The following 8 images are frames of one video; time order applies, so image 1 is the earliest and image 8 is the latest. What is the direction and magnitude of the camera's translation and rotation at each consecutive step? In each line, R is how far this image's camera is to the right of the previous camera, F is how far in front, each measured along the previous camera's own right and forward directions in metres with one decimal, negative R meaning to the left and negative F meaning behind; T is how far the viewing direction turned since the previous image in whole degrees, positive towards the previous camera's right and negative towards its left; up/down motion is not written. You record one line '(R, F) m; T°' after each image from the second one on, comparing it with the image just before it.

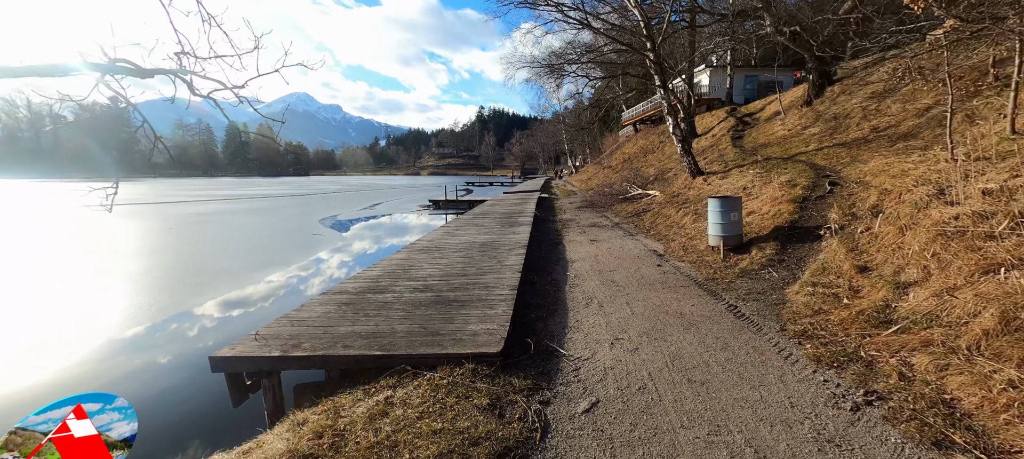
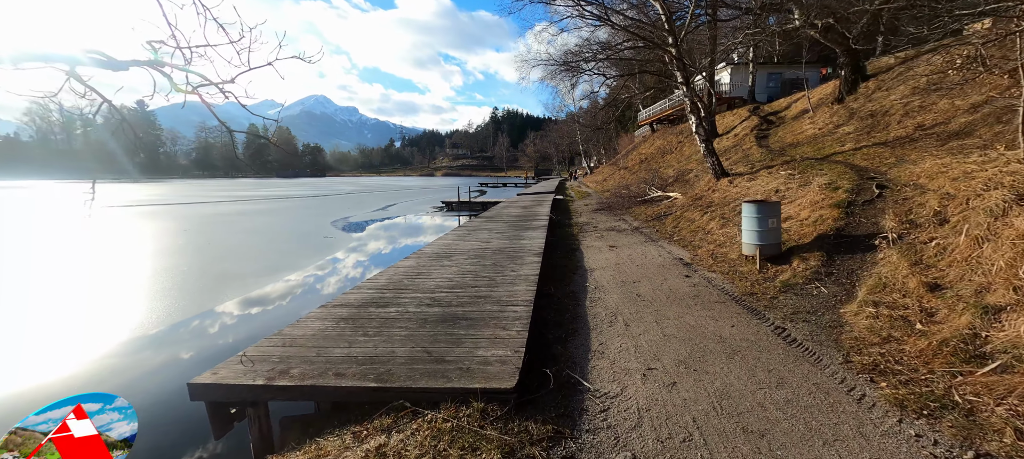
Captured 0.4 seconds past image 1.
(0.0, +0.3) m; -2°
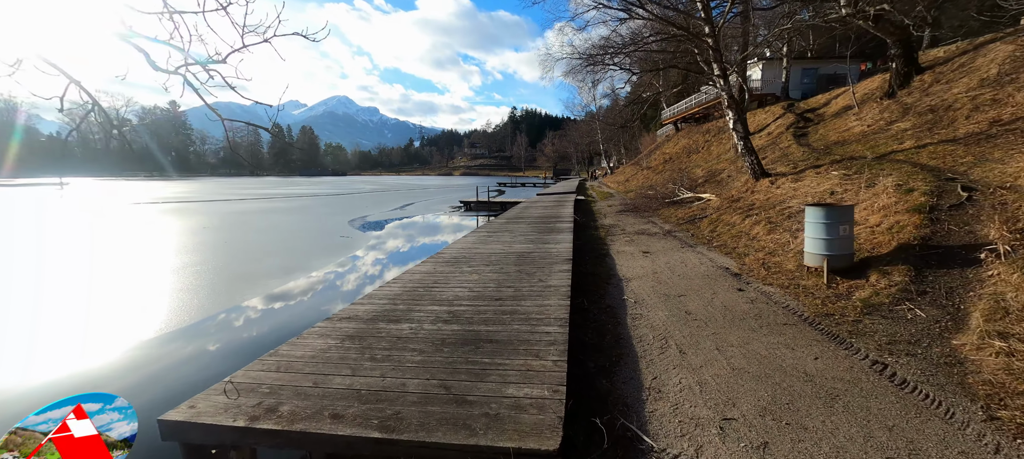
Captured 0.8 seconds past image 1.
(-0.1, +0.4) m; -3°
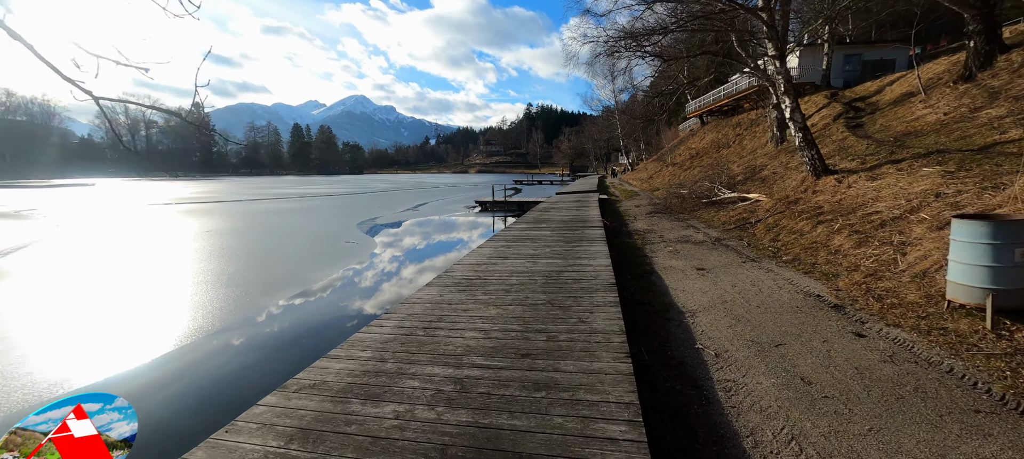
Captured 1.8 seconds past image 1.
(-0.1, +0.9) m; -3°
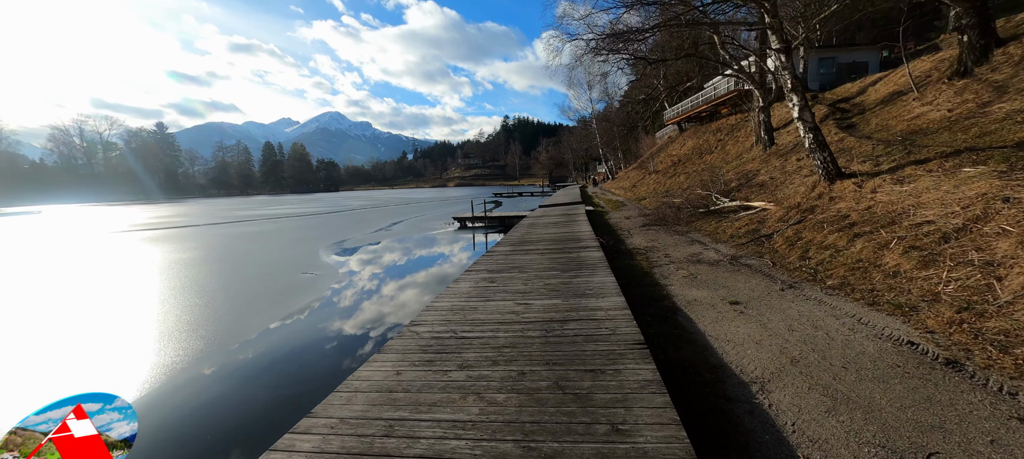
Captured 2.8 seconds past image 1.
(0.0, +1.0) m; +3°
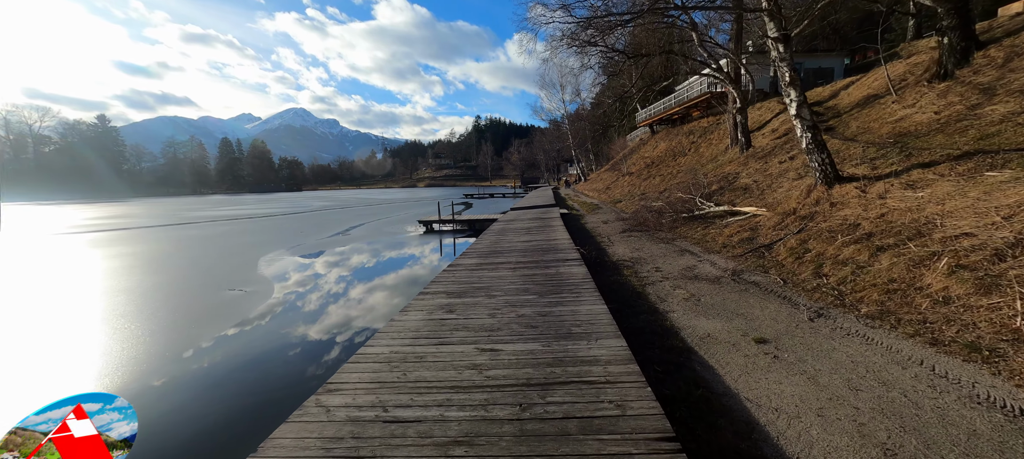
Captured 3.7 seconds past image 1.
(+0.1, +0.9) m; +5°
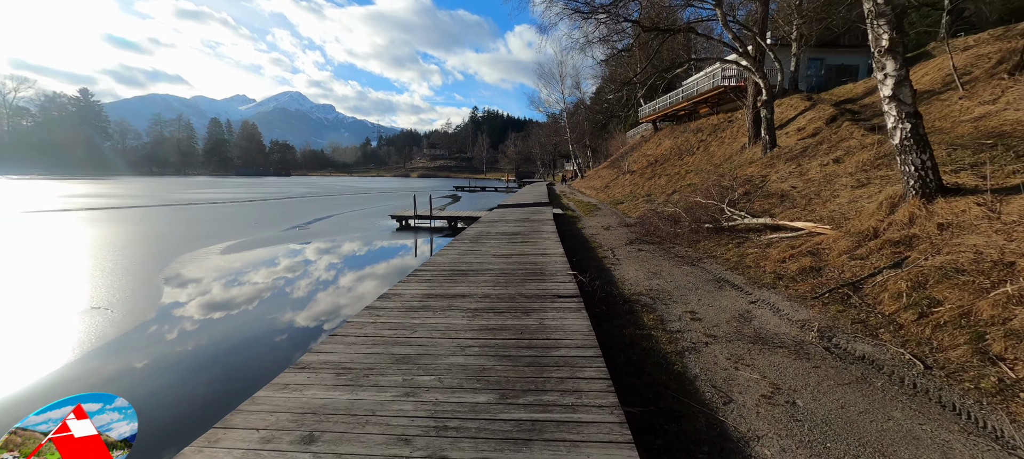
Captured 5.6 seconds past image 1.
(+0.3, +1.7) m; +1°
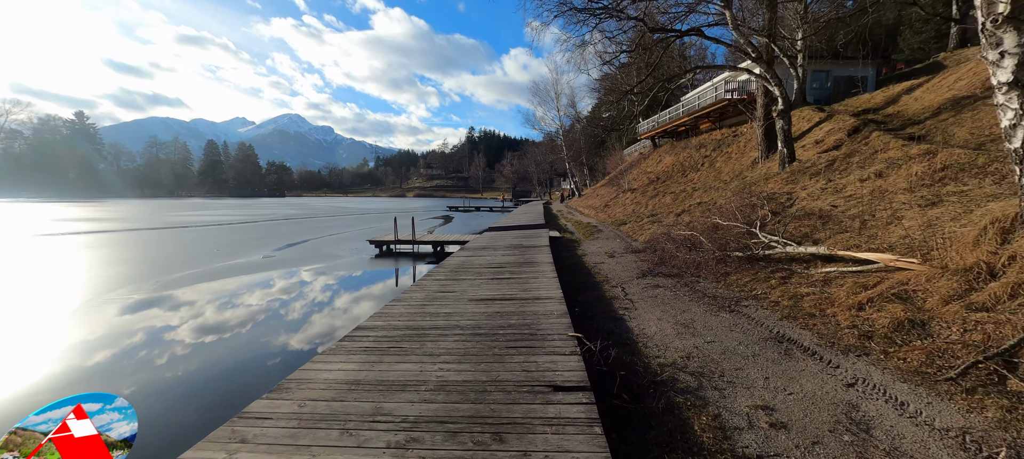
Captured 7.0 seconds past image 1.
(+0.2, +1.2) m; 0°
